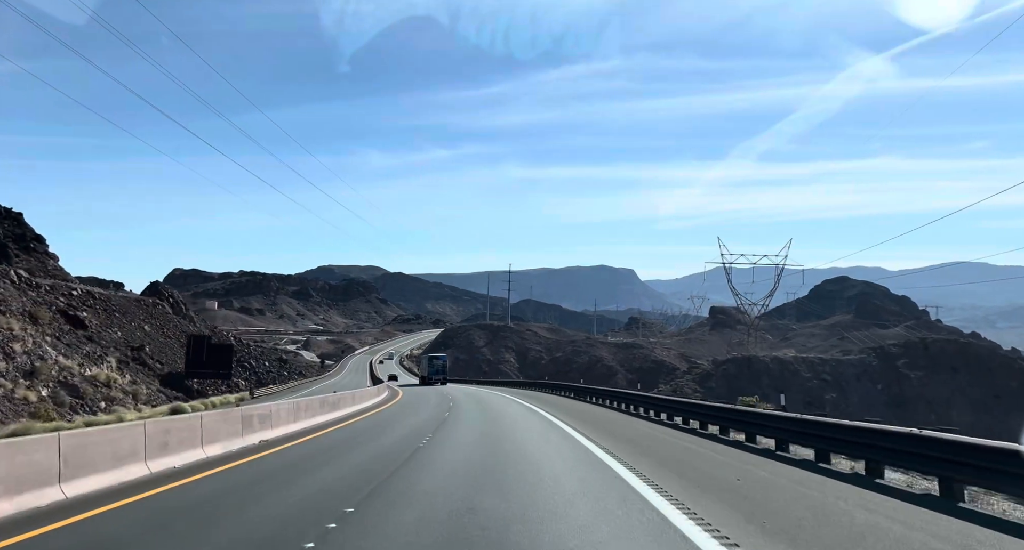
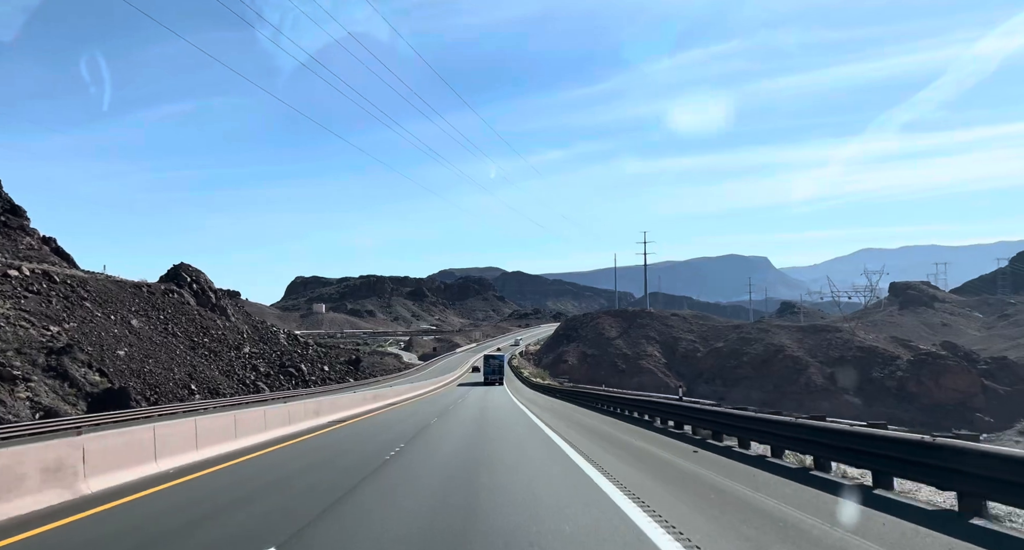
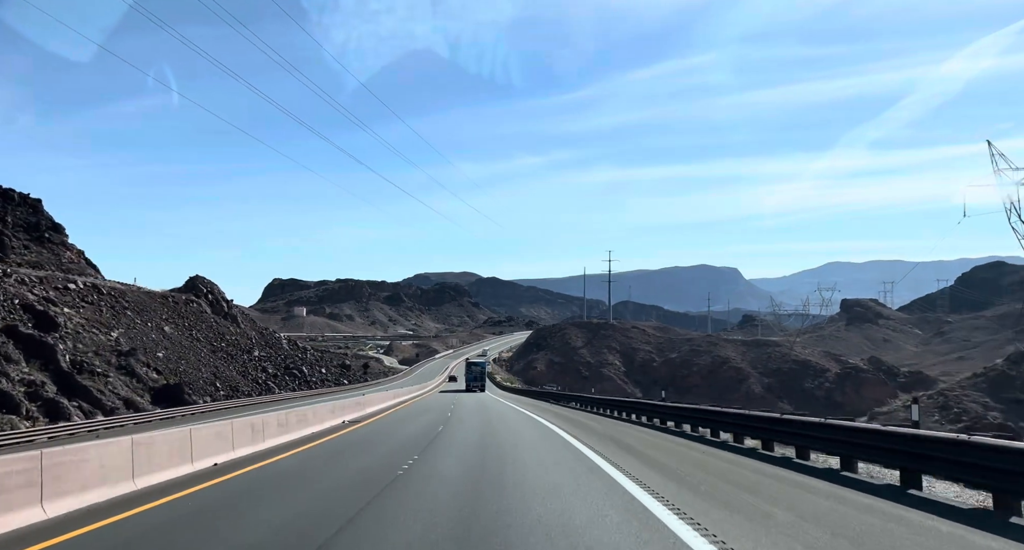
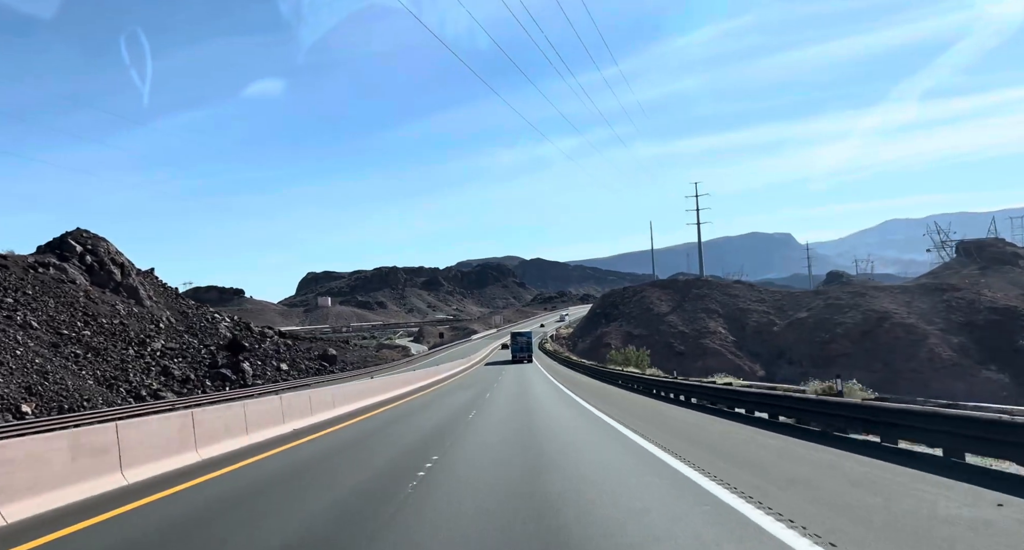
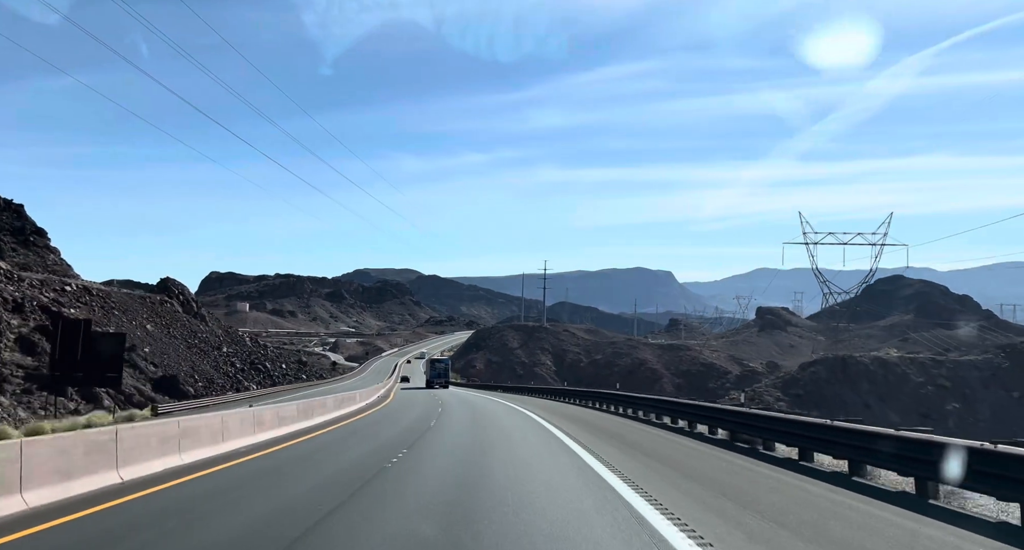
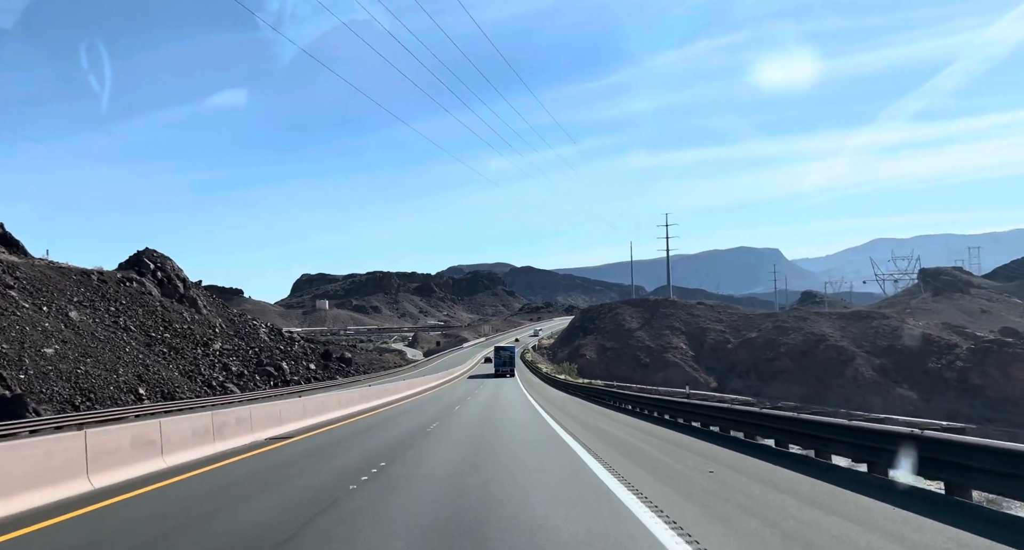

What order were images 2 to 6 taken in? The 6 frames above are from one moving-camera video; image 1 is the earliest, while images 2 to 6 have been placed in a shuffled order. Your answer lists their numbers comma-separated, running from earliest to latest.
5, 3, 2, 6, 4
